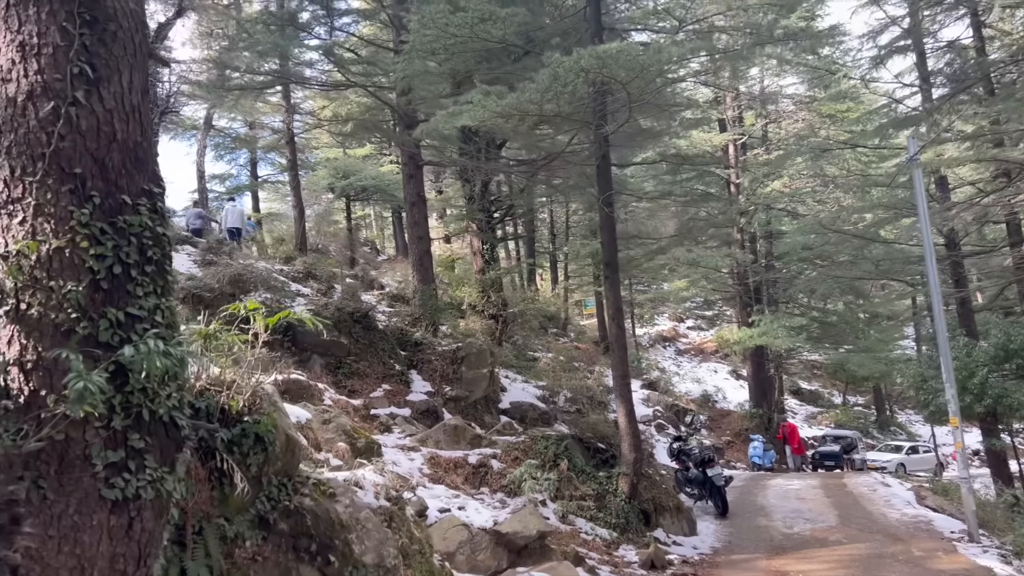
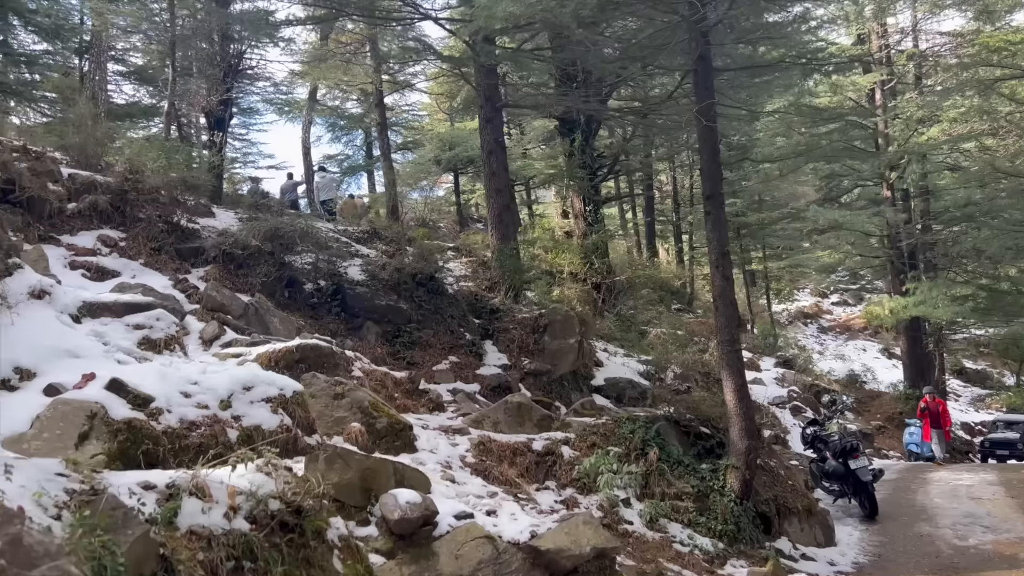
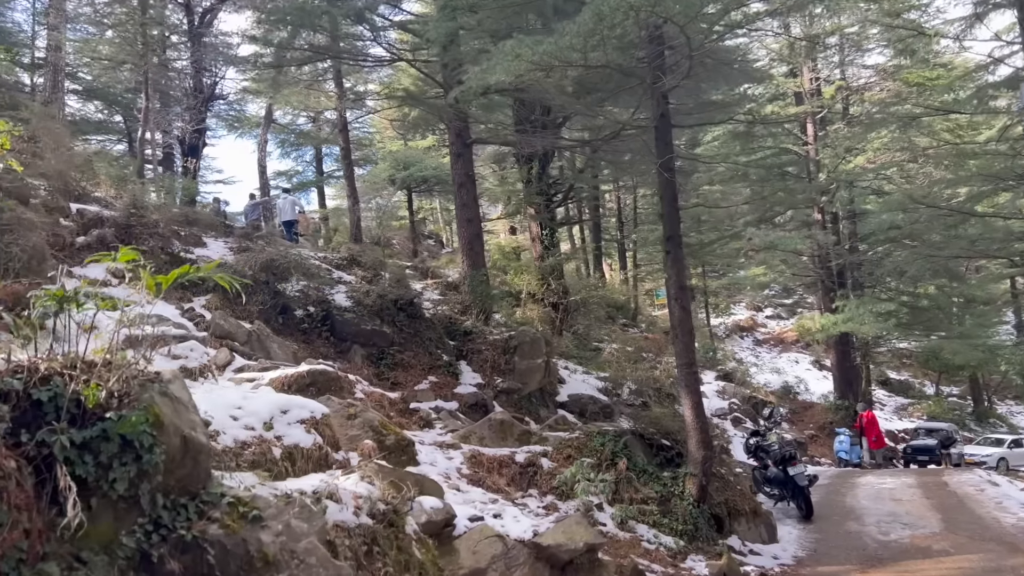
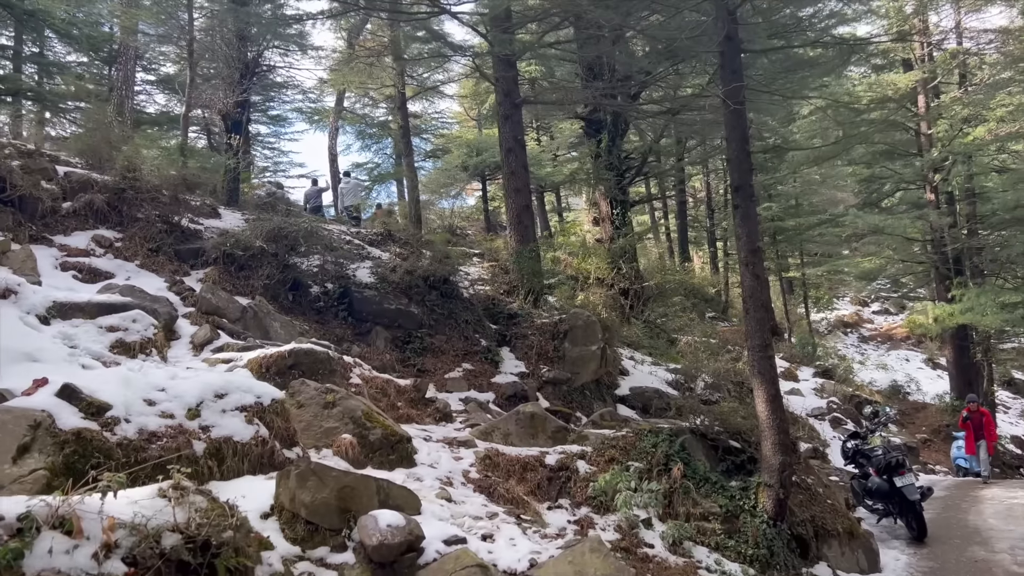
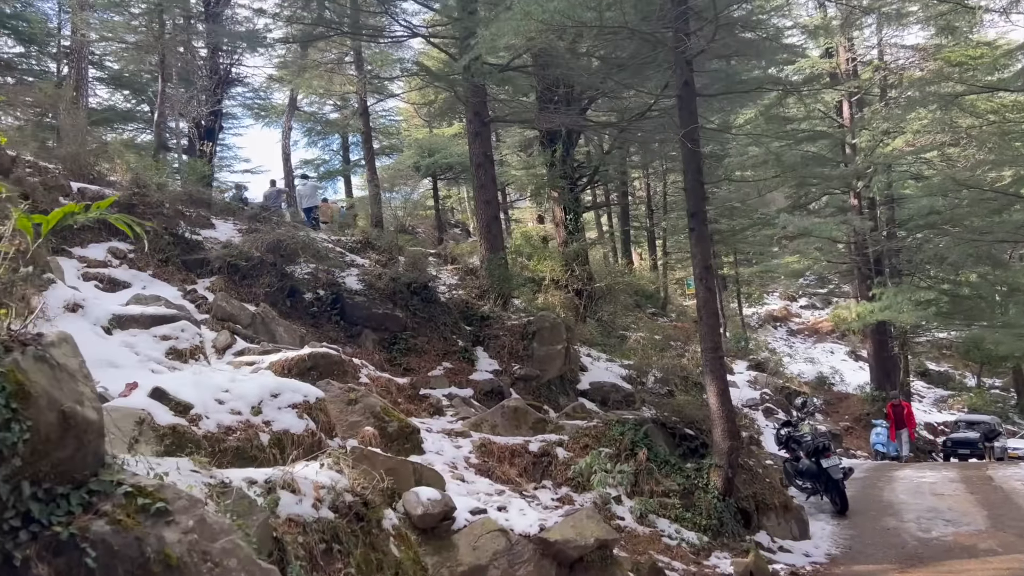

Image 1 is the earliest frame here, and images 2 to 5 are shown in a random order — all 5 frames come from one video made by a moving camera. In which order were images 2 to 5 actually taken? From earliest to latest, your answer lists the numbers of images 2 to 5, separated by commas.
3, 5, 2, 4
